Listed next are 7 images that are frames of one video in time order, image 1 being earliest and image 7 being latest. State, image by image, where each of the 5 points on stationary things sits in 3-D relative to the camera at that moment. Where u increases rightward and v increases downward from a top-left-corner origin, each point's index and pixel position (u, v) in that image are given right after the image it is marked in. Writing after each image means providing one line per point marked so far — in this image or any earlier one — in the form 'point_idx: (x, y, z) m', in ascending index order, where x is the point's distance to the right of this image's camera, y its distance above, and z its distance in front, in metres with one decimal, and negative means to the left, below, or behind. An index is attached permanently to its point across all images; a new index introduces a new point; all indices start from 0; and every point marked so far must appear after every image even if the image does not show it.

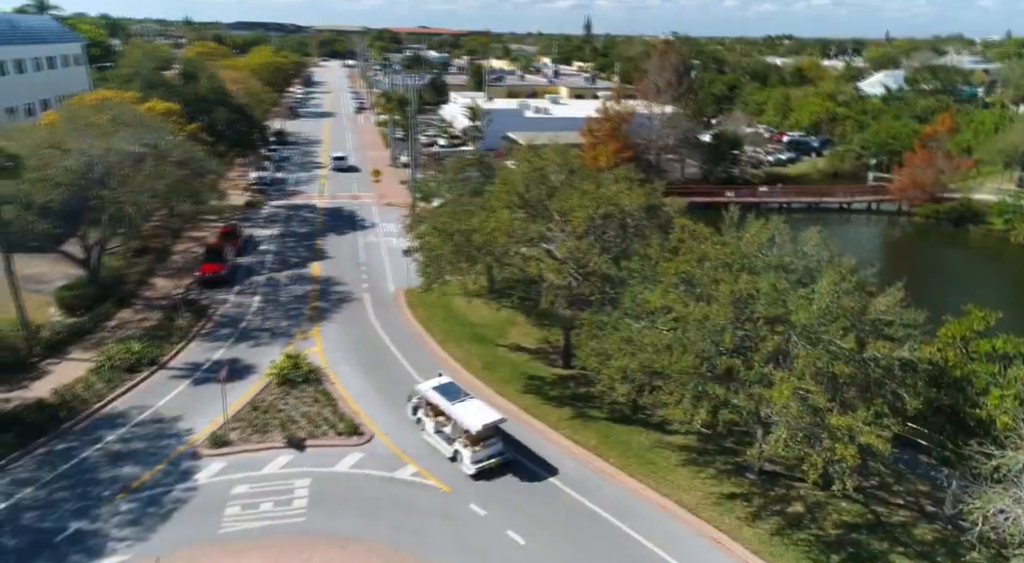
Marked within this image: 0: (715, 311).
0: (+4.9, -0.8, +16.4) m
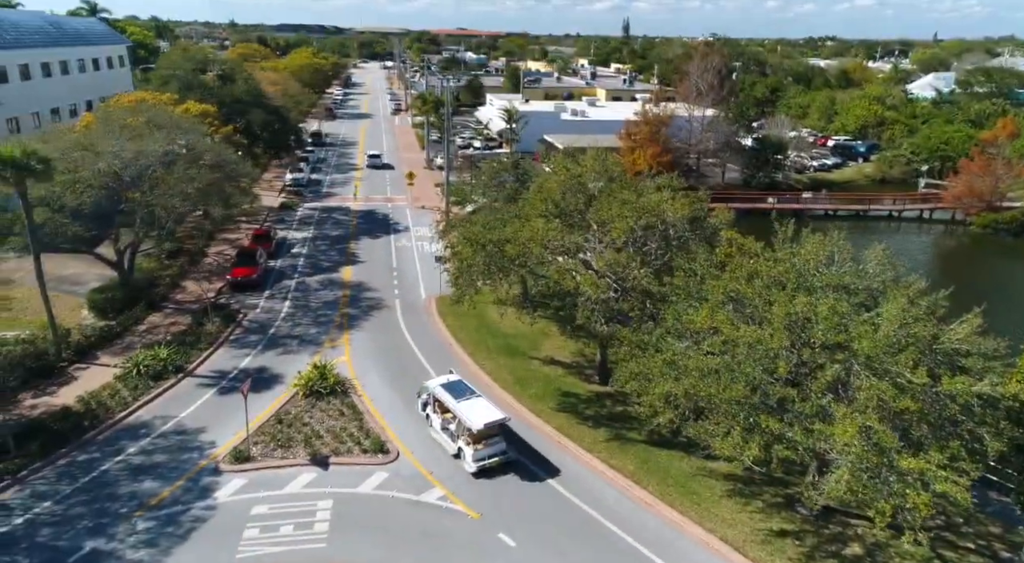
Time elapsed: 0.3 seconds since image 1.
0: (+5.6, -1.2, +15.0) m
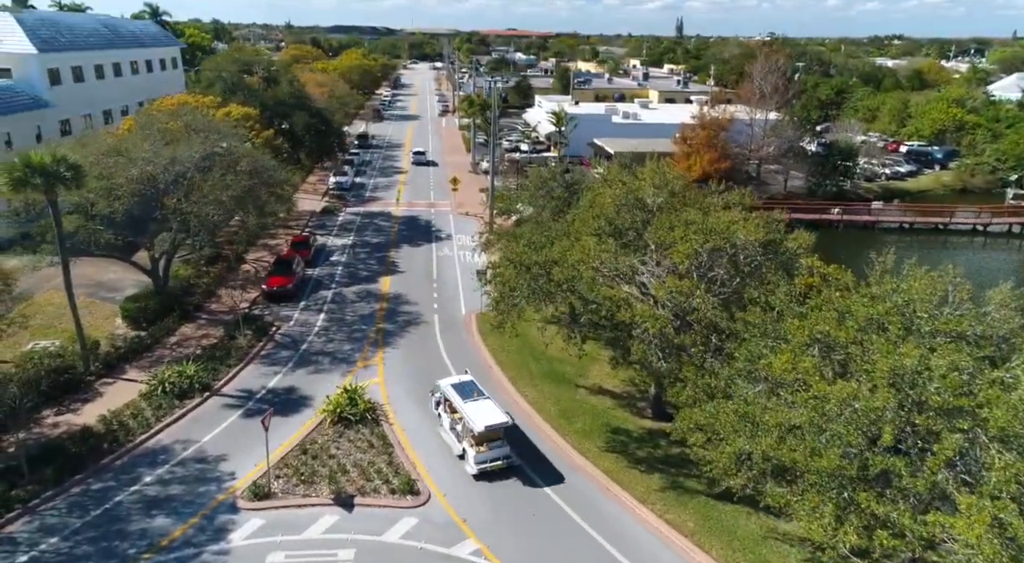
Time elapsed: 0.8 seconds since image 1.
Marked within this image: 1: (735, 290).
0: (+6.5, -2.1, +12.5) m
1: (+6.0, -0.2, +19.2) m
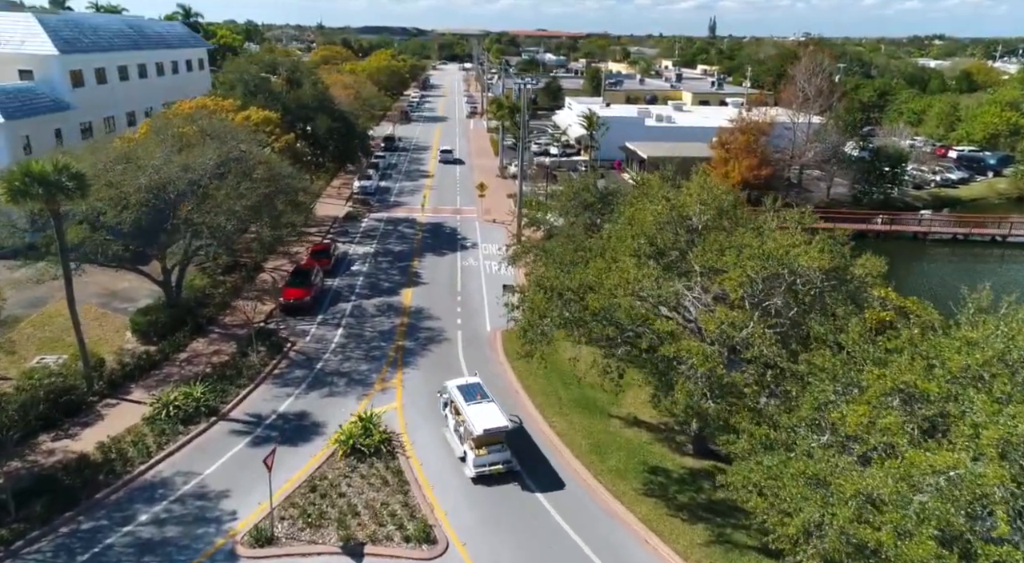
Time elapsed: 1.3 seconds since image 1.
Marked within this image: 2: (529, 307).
0: (+6.9, -2.8, +10.2) m
1: (+6.7, -0.9, +16.9) m
2: (+0.6, -0.7, +19.8) m
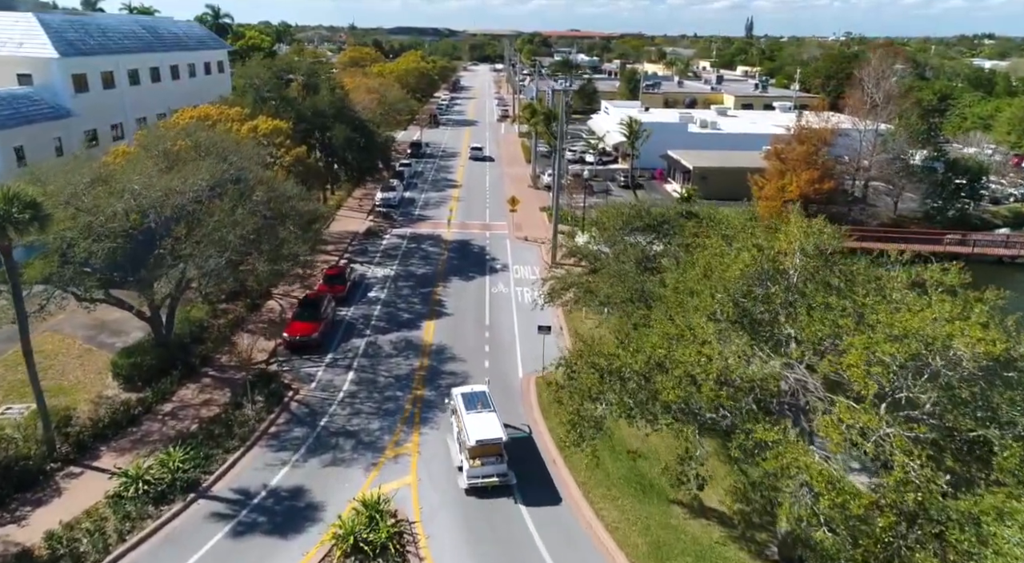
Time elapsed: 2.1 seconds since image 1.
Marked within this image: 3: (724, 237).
0: (+7.4, -4.4, +5.7) m
1: (+7.5, -2.5, +12.4) m
2: (+1.5, -2.2, +15.5) m
3: (+5.5, +1.3, +18.3) m
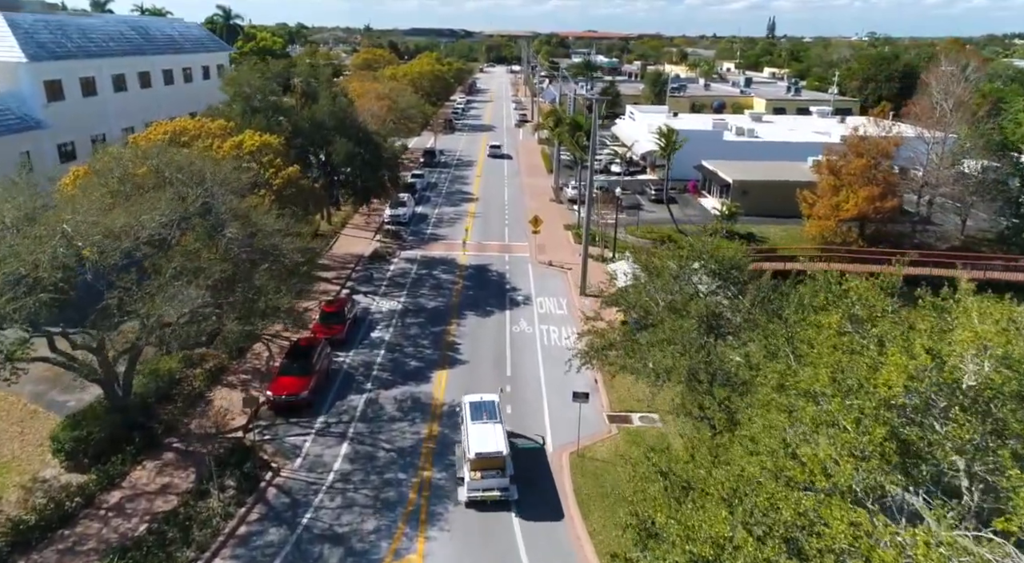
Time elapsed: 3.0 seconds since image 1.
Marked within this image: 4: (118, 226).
0: (+7.8, -6.1, +0.6) m
1: (+8.1, -4.2, +7.3) m
2: (+2.1, -3.9, +10.5) m
3: (+6.2, -0.4, +13.2) m
4: (-10.5, +1.6, +19.0) m
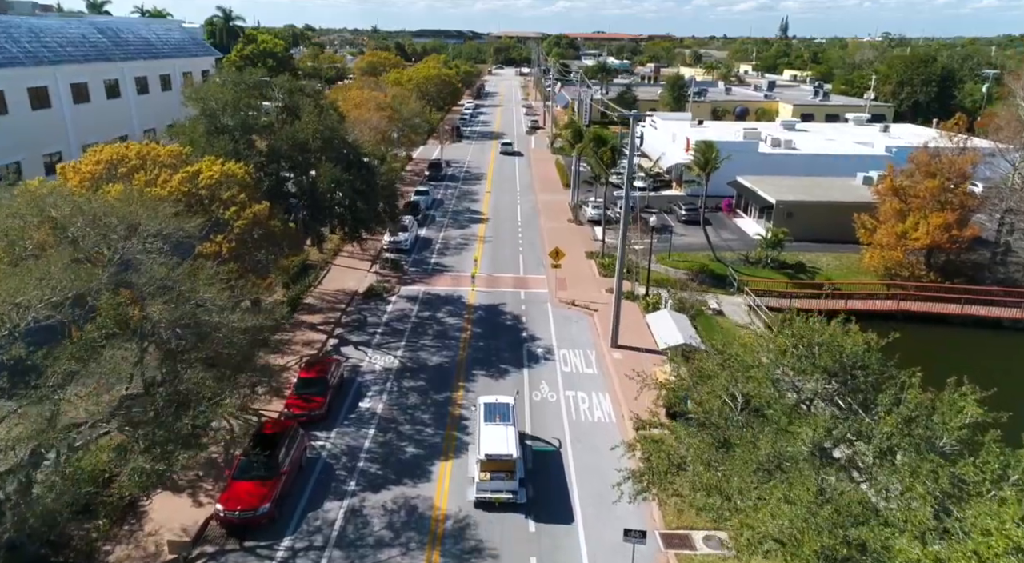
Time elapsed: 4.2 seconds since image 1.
0: (+8.2, -8.1, -5.4) m
1: (+8.6, -6.3, +1.3) m
2: (+2.7, -6.0, +4.7) m
3: (+6.8, -2.5, +7.3) m
4: (-9.9, -0.4, +13.3) m
